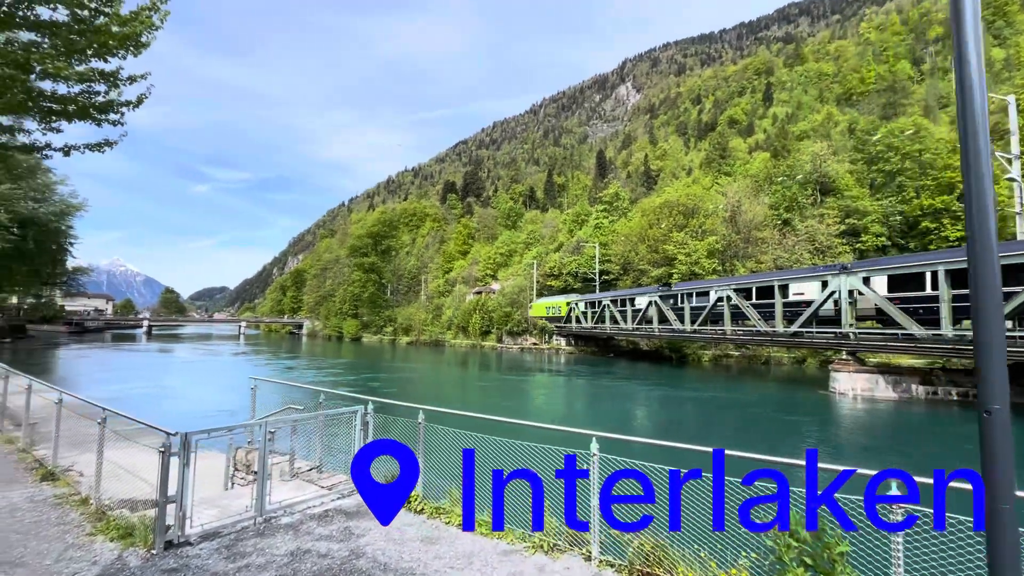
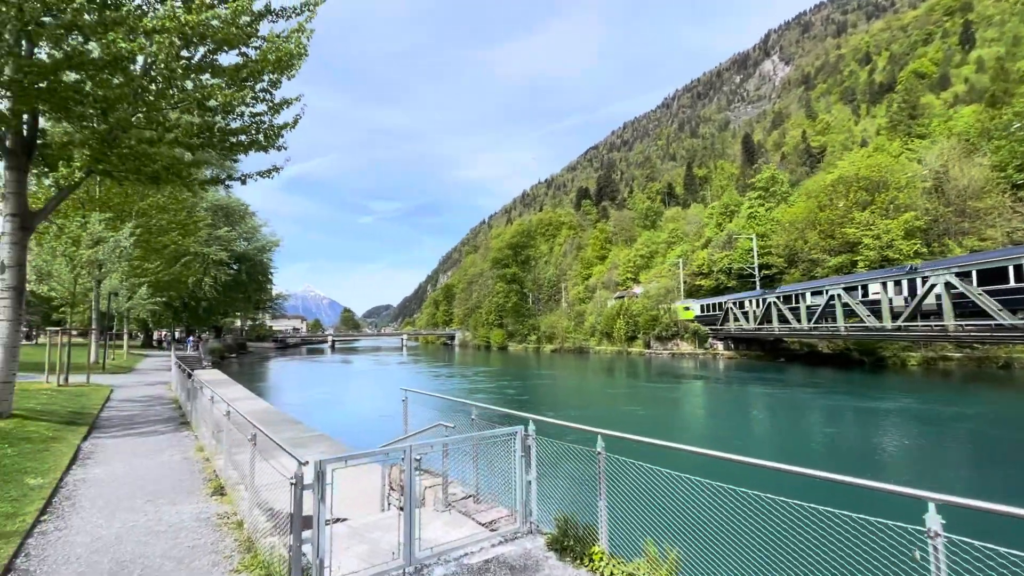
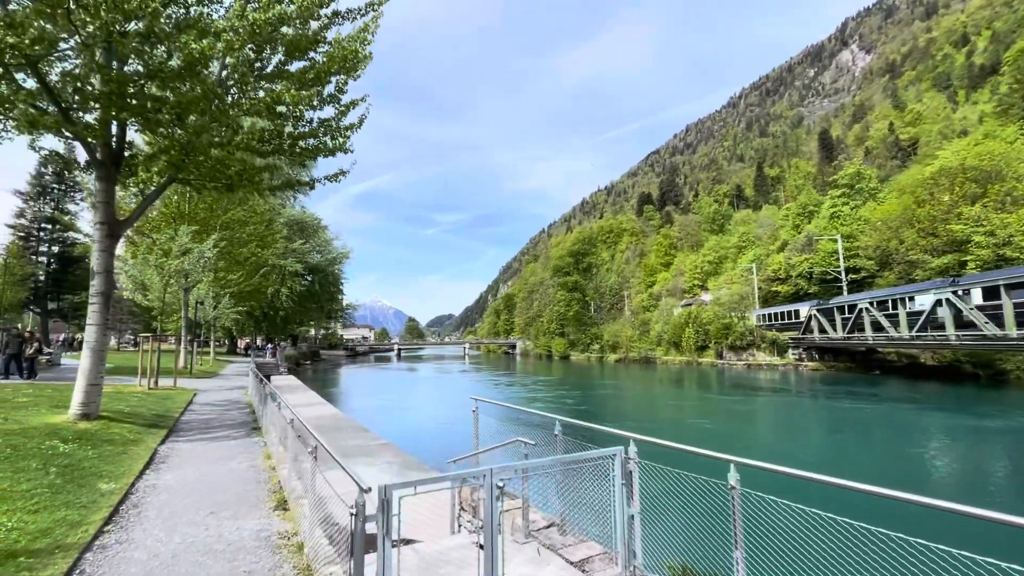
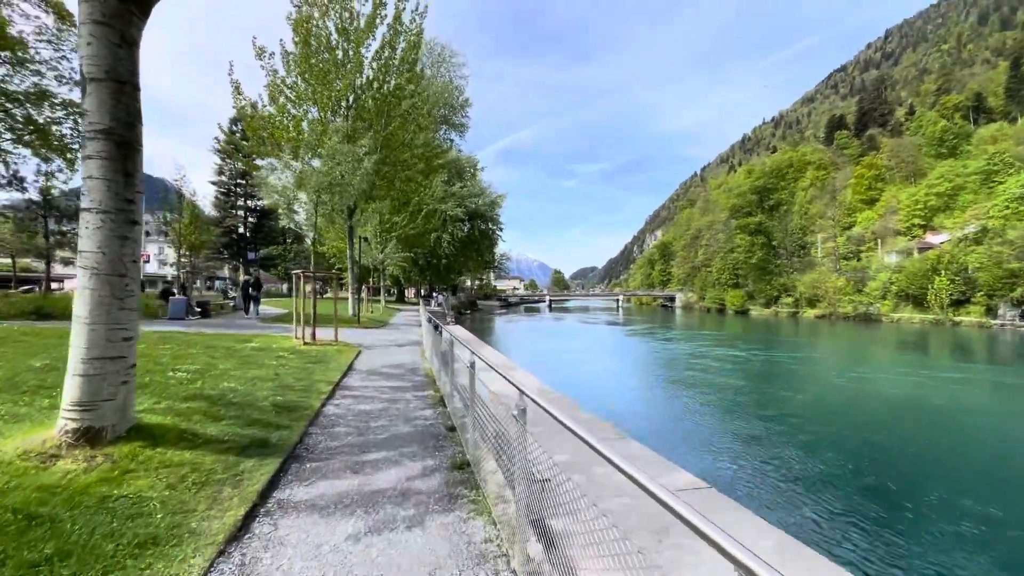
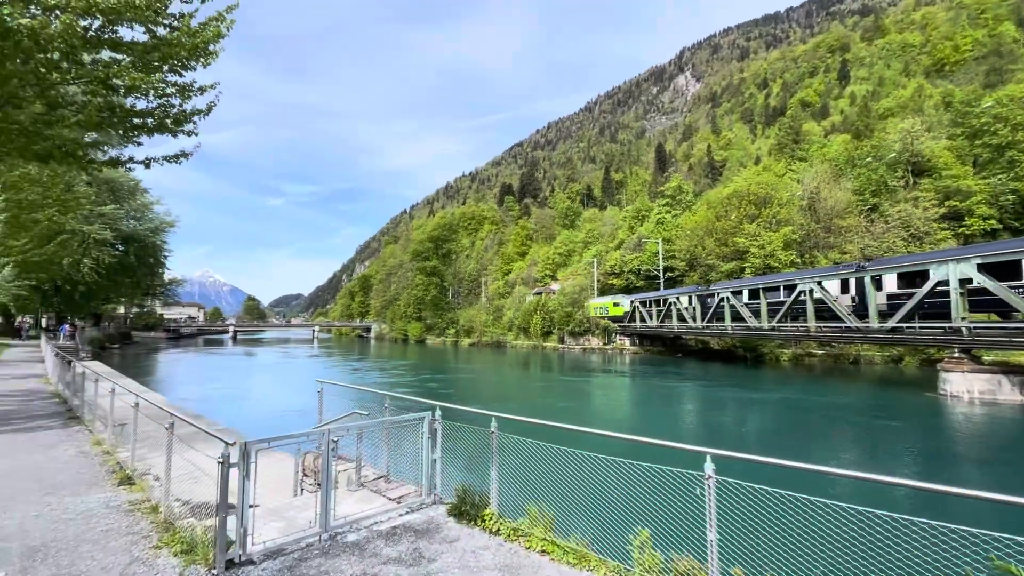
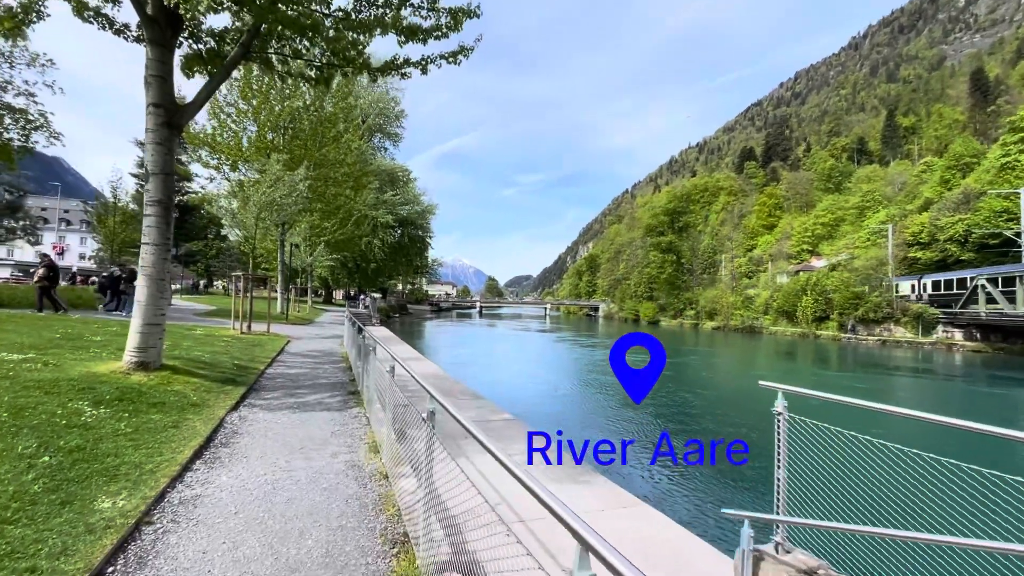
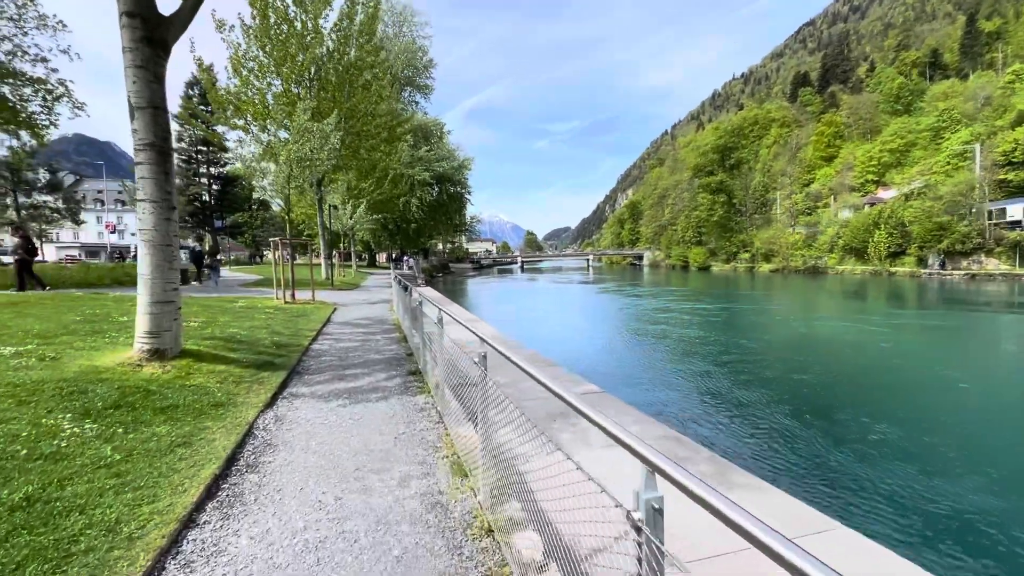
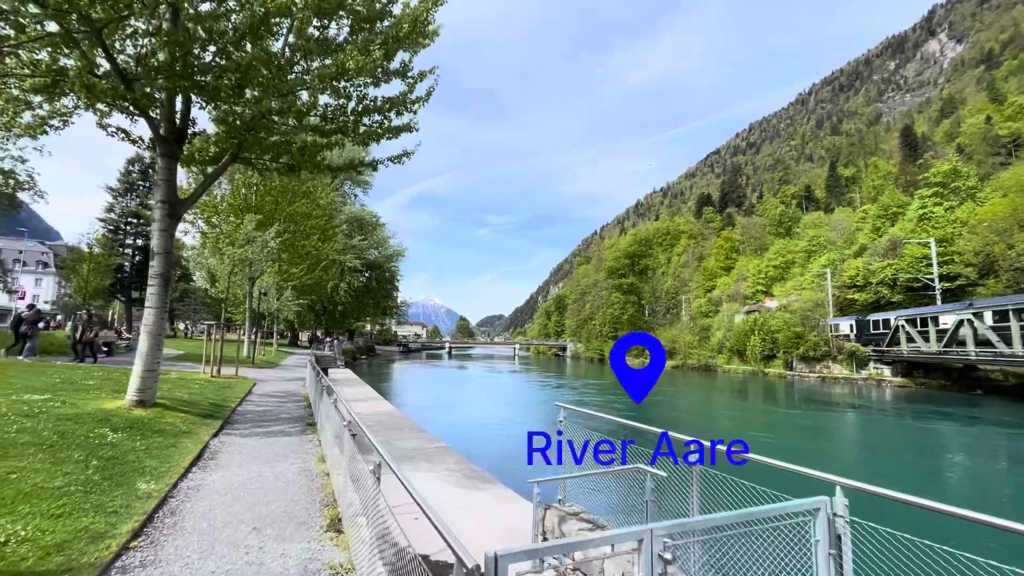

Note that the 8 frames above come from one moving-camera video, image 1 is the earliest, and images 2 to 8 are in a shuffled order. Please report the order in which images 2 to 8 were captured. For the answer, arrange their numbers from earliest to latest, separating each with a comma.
5, 2, 3, 8, 6, 7, 4
